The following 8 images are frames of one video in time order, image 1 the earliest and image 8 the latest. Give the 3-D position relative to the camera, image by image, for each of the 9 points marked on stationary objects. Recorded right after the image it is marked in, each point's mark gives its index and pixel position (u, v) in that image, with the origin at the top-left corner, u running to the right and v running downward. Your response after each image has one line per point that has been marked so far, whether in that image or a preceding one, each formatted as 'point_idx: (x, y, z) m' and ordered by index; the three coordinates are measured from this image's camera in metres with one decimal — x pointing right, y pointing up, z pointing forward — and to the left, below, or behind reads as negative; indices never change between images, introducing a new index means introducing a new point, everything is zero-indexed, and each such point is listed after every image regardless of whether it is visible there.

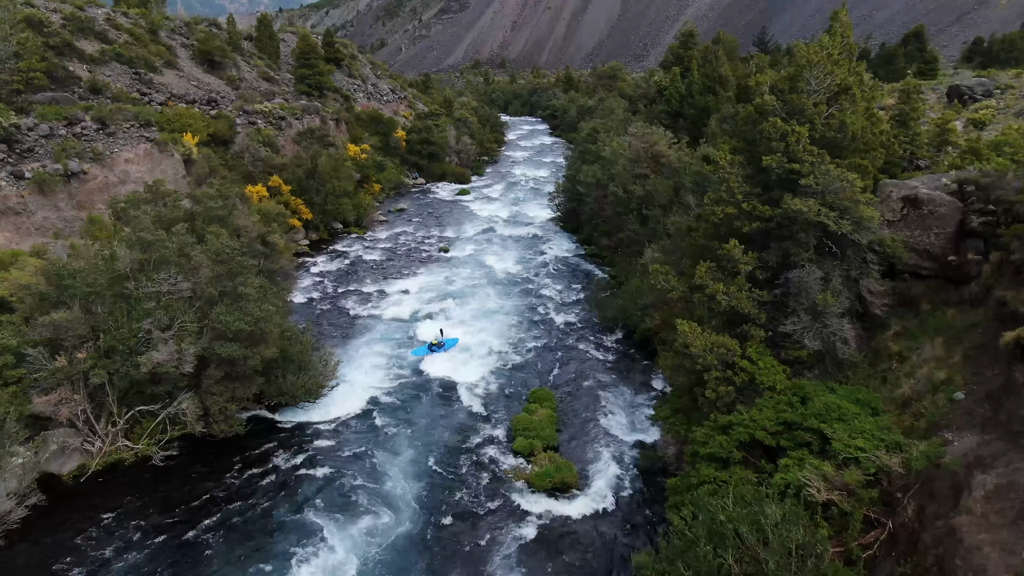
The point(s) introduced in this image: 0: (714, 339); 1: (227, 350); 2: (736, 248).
0: (+3.8, -1.0, +15.1) m
1: (-5.9, -1.3, +16.8) m
2: (+4.2, +0.8, +15.2) m
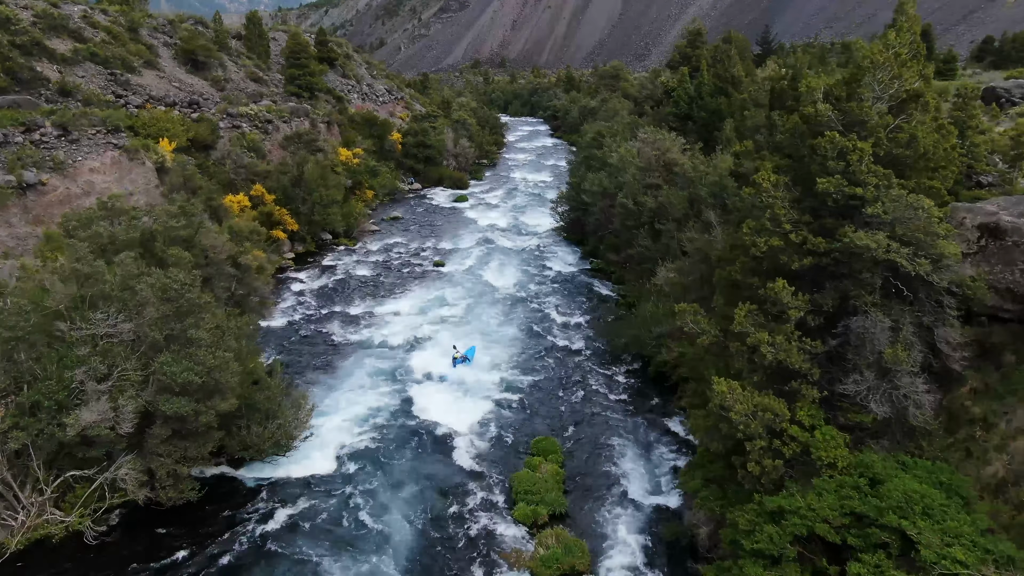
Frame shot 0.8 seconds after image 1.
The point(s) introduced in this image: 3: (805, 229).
0: (+3.8, -1.7, +12.4) m
1: (-5.9, -2.0, +14.1) m
2: (+4.2, 0.0, +12.5) m
3: (+4.7, +0.9, +12.9) m
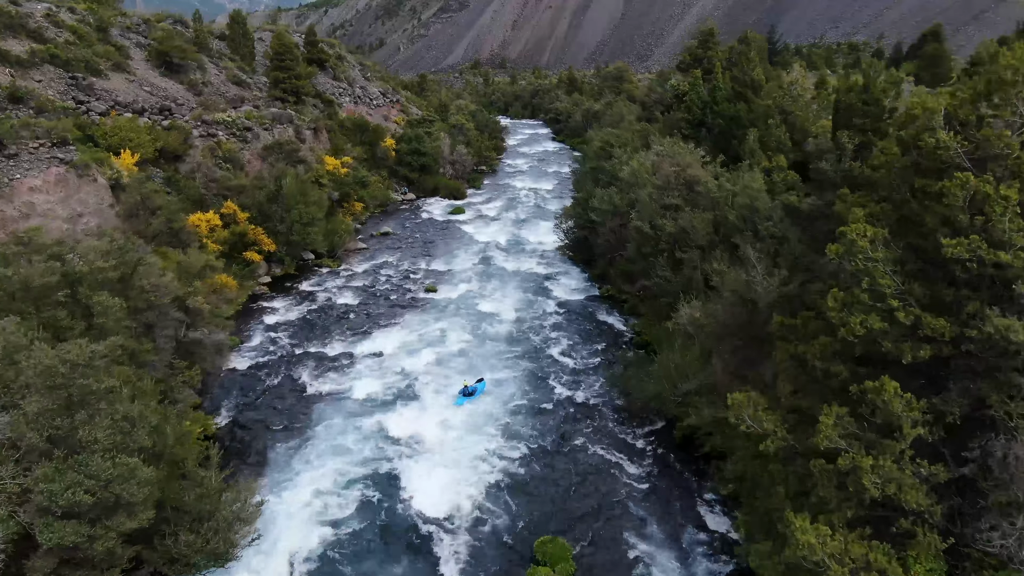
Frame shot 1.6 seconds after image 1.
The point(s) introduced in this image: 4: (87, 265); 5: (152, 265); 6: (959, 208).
0: (+3.7, -2.9, +8.8) m
1: (-5.9, -3.2, +10.5) m
2: (+4.2, -1.1, +8.9) m
3: (+4.6, -0.2, +9.3) m
4: (-9.0, +0.5, +17.1) m
5: (-8.6, +0.6, +19.4) m
6: (+5.0, +0.9, +9.2) m
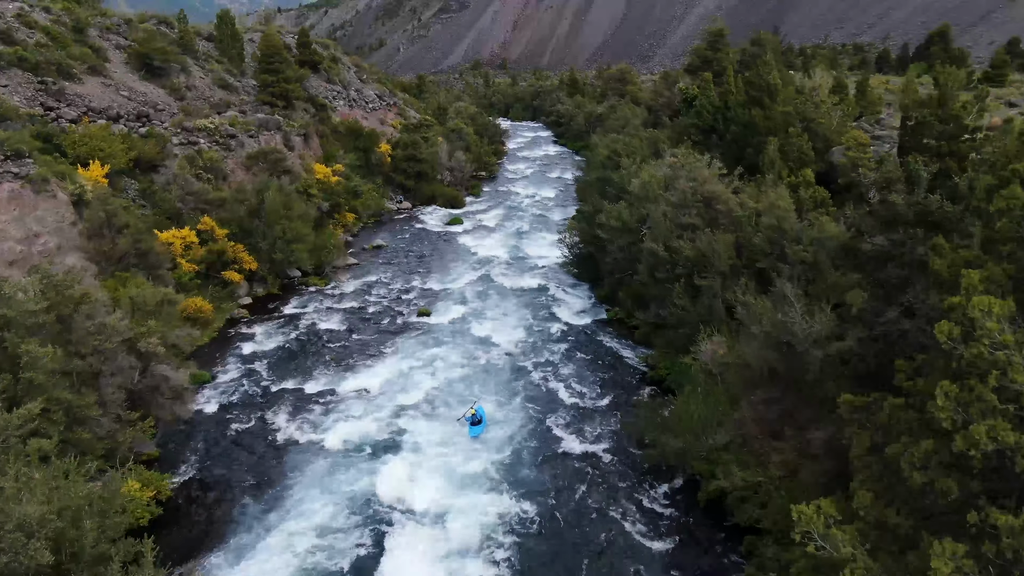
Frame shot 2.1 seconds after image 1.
0: (+3.7, -3.7, +6.3) m
1: (-5.9, -4.0, +8.0) m
2: (+4.2, -2.0, +6.4) m
3: (+4.6, -1.0, +6.8) m
4: (-9.0, -0.3, +14.7) m
5: (-8.6, -0.2, +16.9) m
6: (+5.0, +0.1, +6.7) m
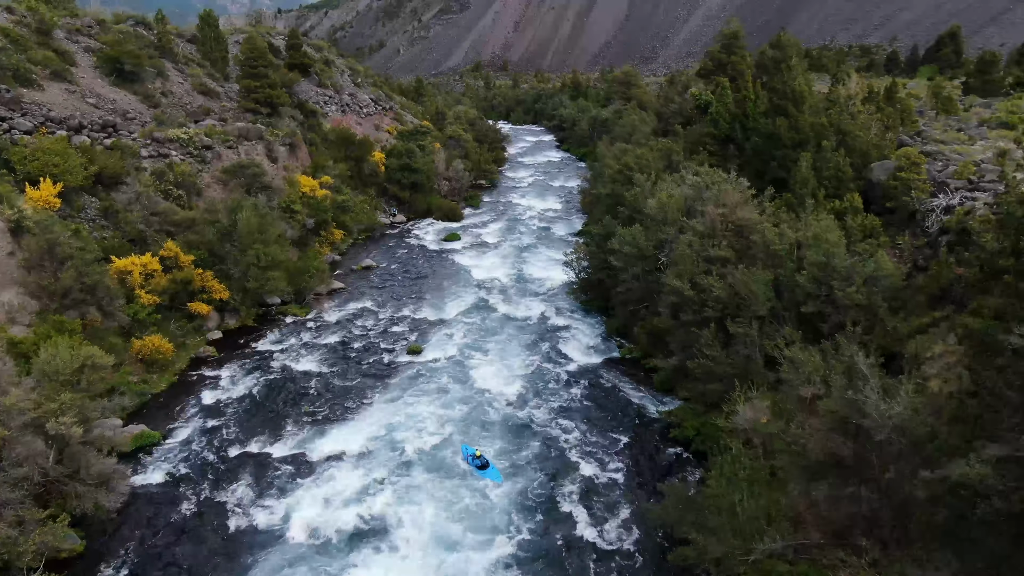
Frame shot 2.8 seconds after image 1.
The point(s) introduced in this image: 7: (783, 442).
0: (+3.7, -4.8, +3.0) m
1: (-5.9, -5.1, +4.7) m
2: (+4.2, -3.0, +3.1) m
3: (+4.6, -2.1, +3.5) m
4: (-8.9, -1.4, +11.4) m
5: (-8.6, -1.3, +13.7) m
6: (+5.0, -1.0, +3.4) m
7: (+5.0, -2.9, +15.2) m
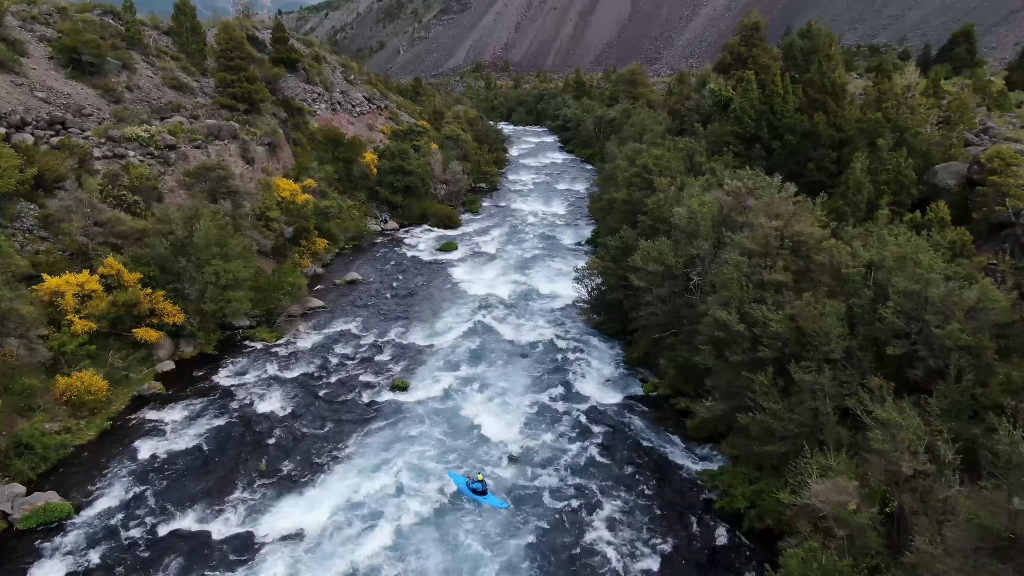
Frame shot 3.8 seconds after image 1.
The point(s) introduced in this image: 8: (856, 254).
0: (+3.8, -5.4, -1.1) m
1: (-5.8, -5.7, +0.6) m
2: (+4.2, -3.7, -1.0) m
3: (+4.7, -2.7, -0.6) m
4: (-8.9, -2.0, +7.3) m
5: (-8.5, -2.0, +9.6) m
6: (+5.0, -1.6, -0.7) m
7: (+5.1, -3.5, +11.1) m
8: (+7.0, +0.7, +16.5) m
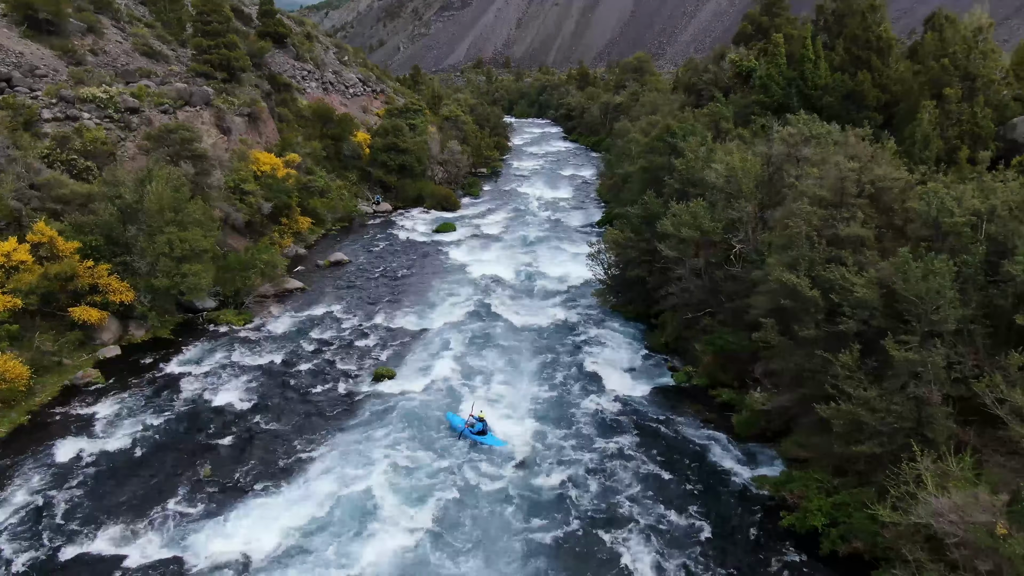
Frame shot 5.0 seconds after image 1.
0: (+3.9, -4.6, -4.7) m
1: (-5.7, -4.9, -2.9) m
2: (+4.4, -2.9, -4.5) m
3: (+4.8, -2.0, -4.1) m
4: (-8.8, -1.3, +3.8) m
5: (-8.4, -1.3, +6.0) m
6: (+5.2, -0.9, -4.3) m
7: (+5.2, -2.8, +7.5) m
8: (+7.1, +1.4, +12.9) m
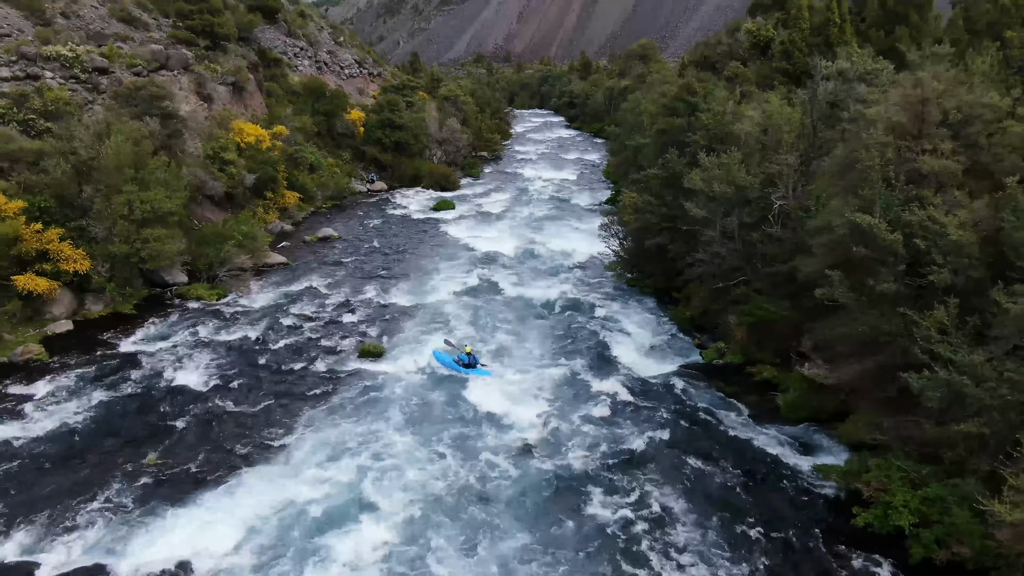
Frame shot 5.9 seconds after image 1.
0: (+4.0, -4.0, -7.1) m
1: (-5.6, -4.3, -5.3) m
2: (+4.5, -2.3, -6.9) m
3: (+4.9, -1.3, -6.5) m
4: (-8.6, -0.6, +1.4) m
5: (-8.3, -0.6, +3.7) m
6: (+5.3, -0.2, -6.7) m
7: (+5.3, -2.1, +5.1) m
8: (+7.2, +2.1, +10.5) m
